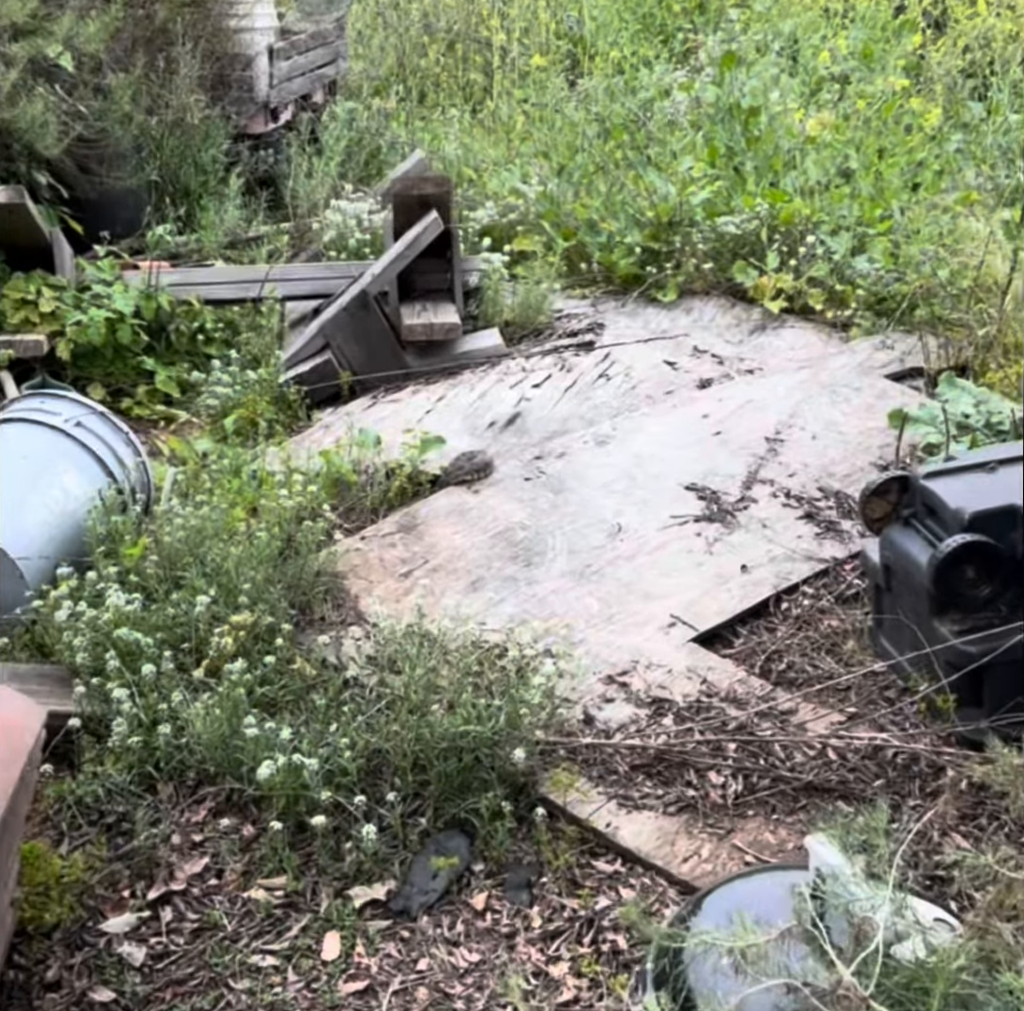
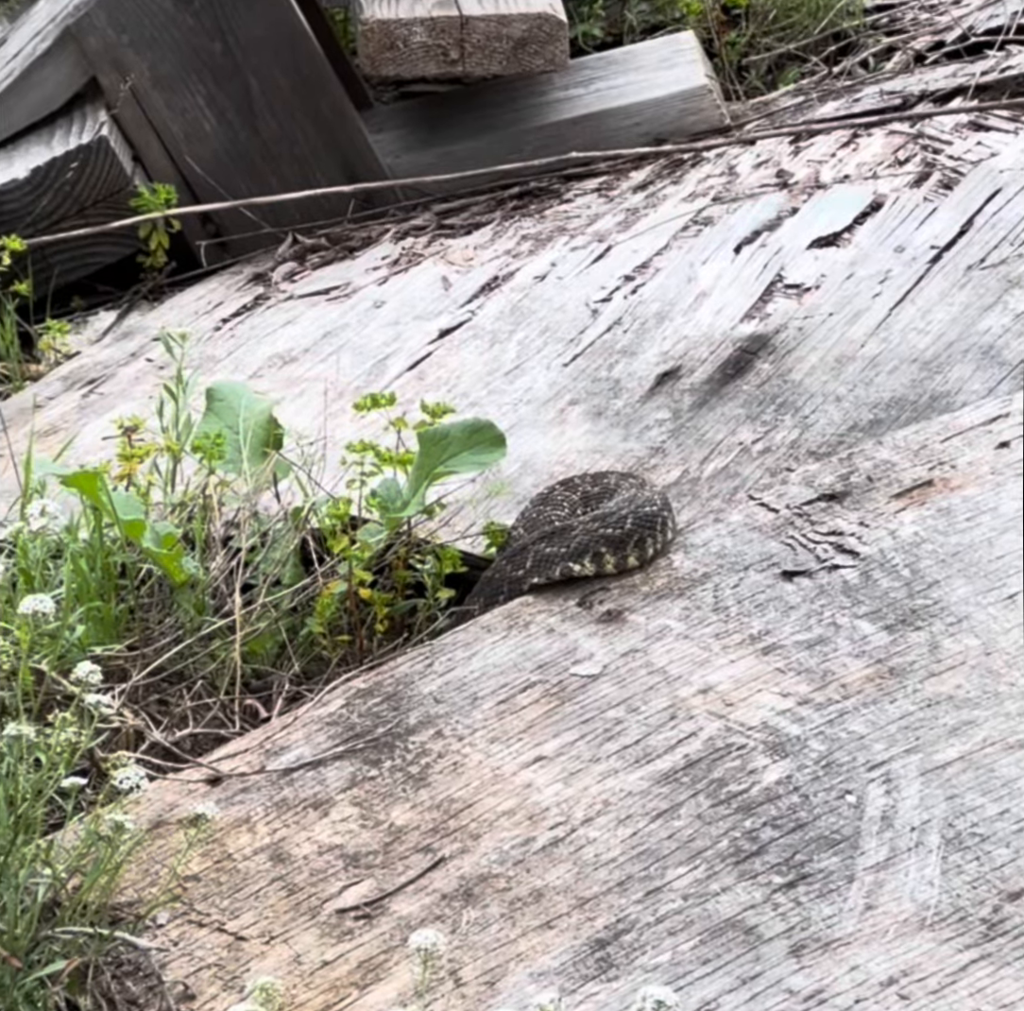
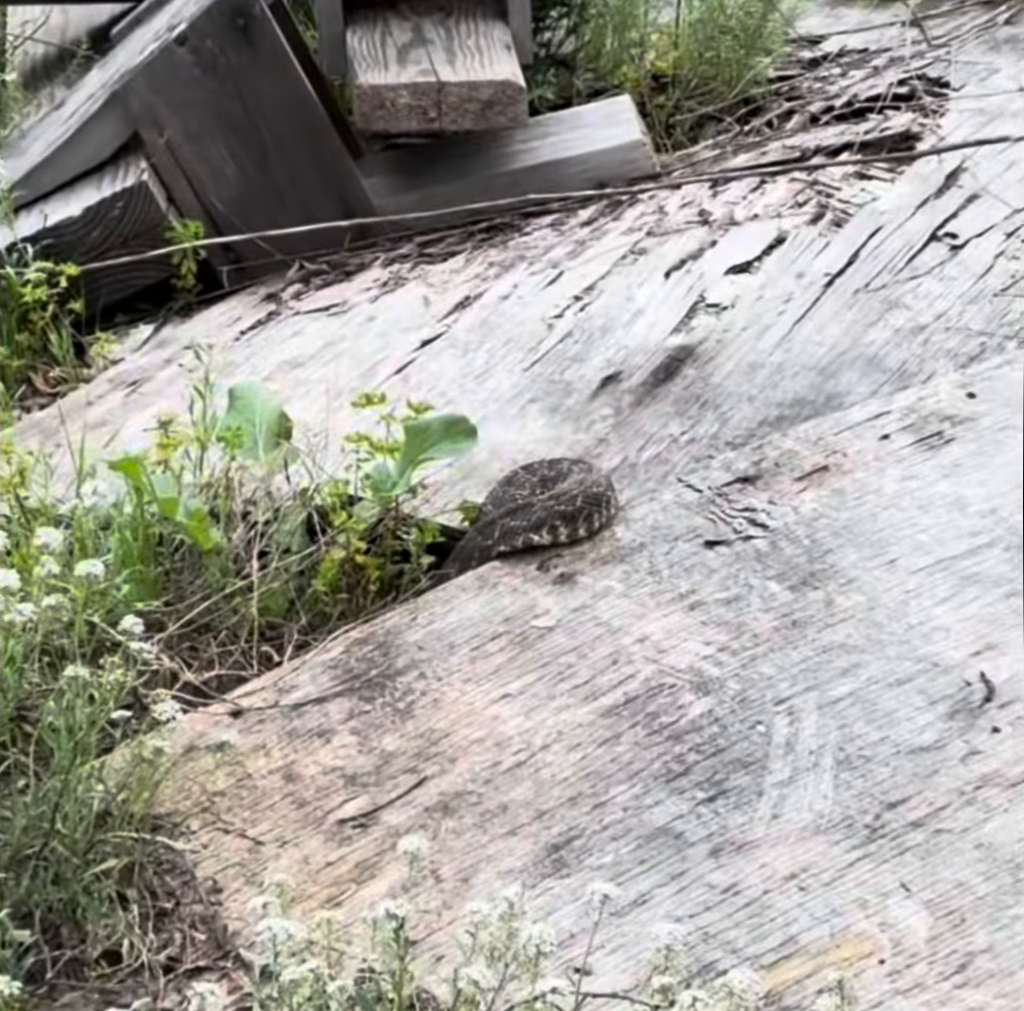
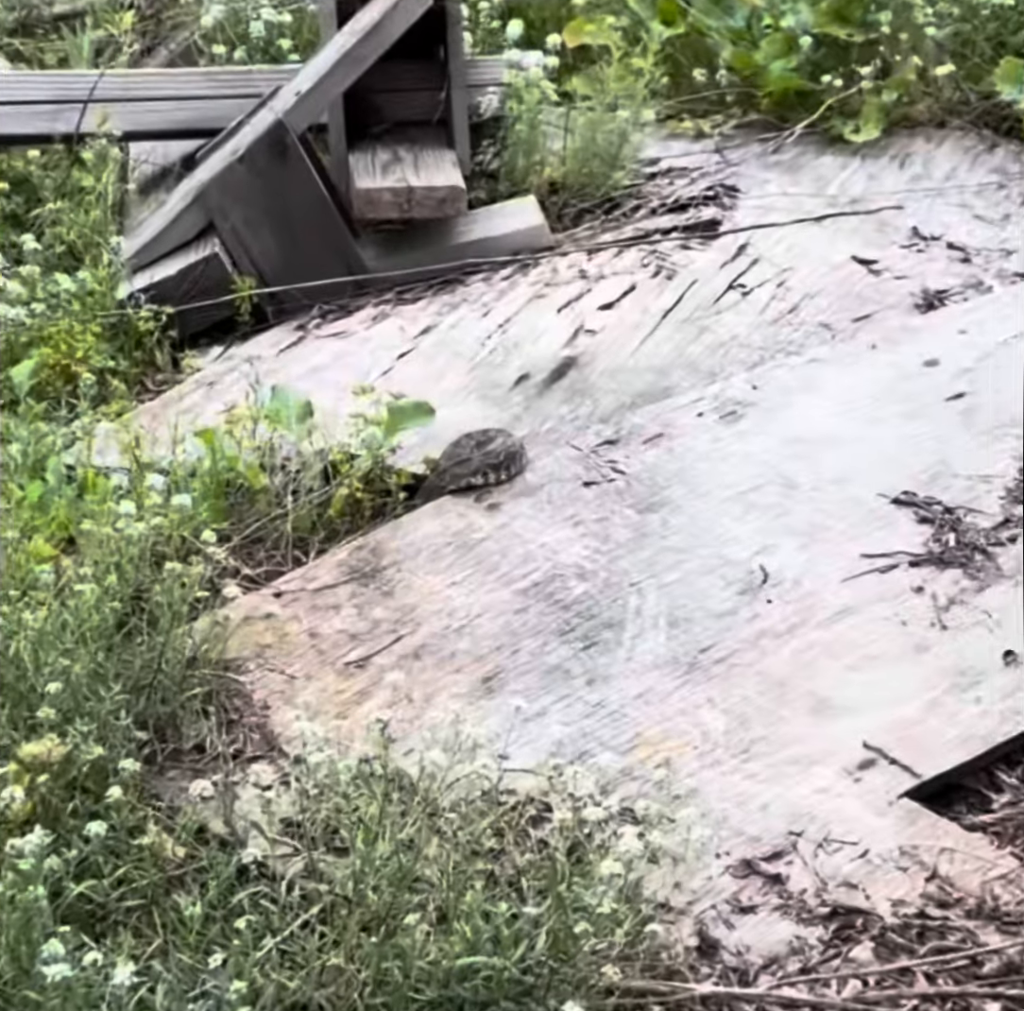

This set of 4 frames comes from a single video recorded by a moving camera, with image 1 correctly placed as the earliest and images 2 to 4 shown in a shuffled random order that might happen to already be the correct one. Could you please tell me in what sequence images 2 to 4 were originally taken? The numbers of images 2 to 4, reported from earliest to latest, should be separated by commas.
4, 3, 2
